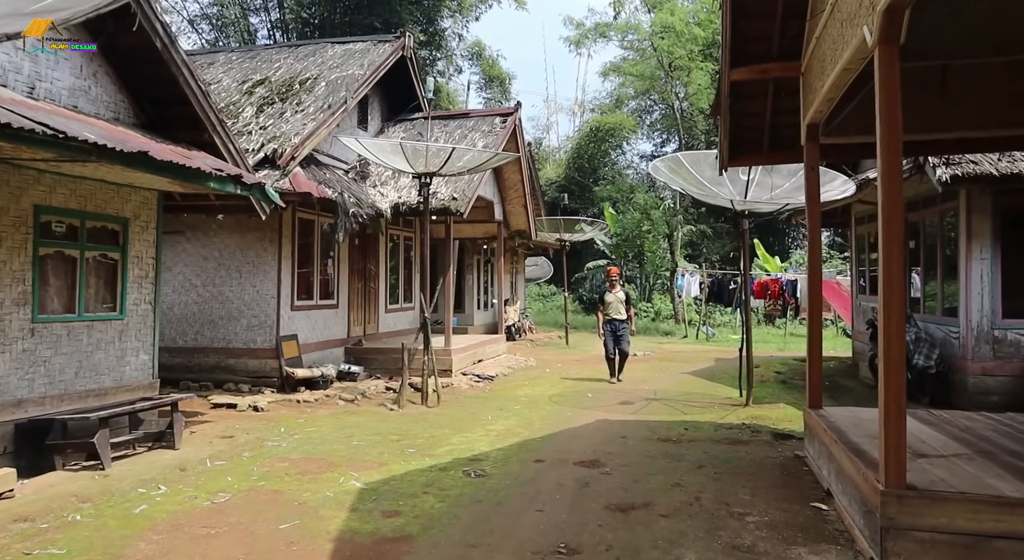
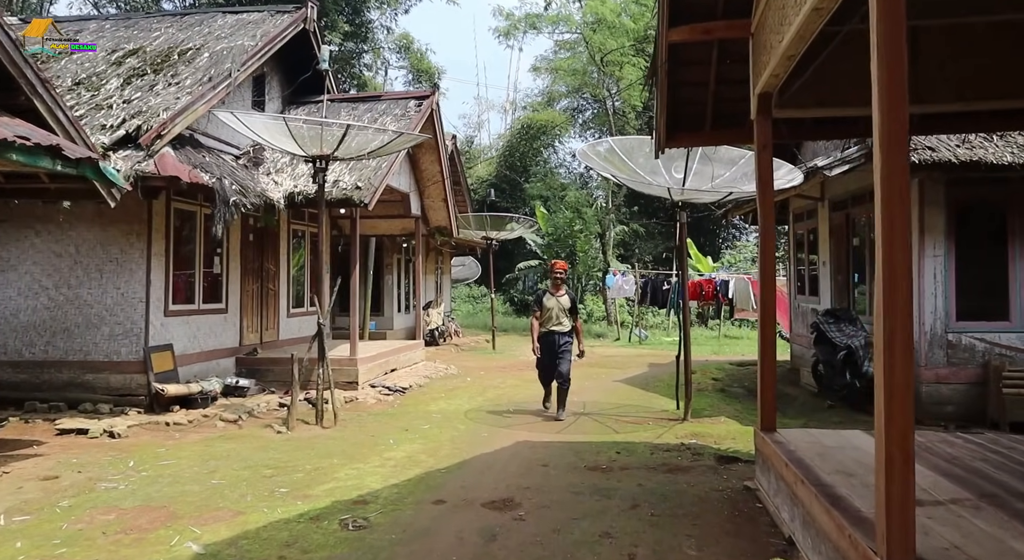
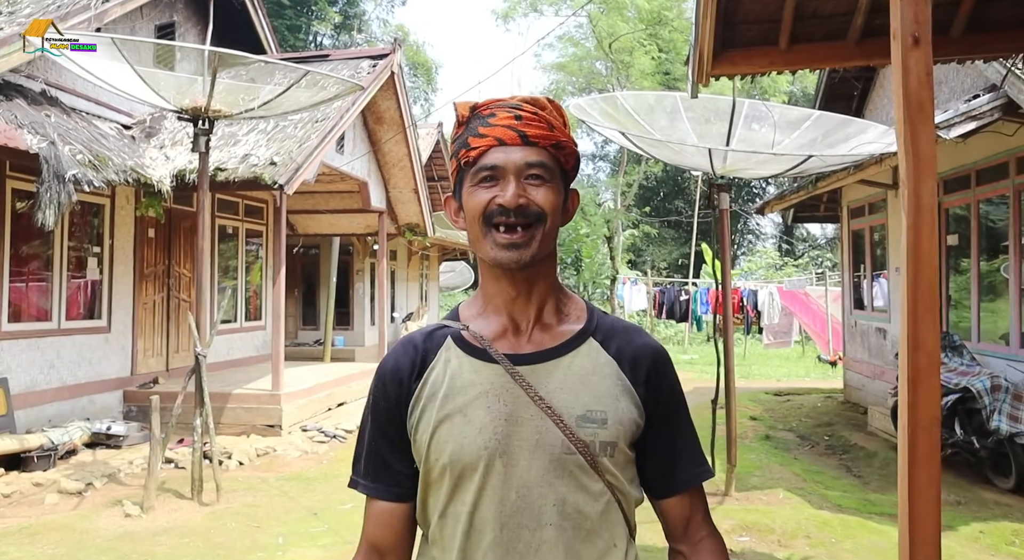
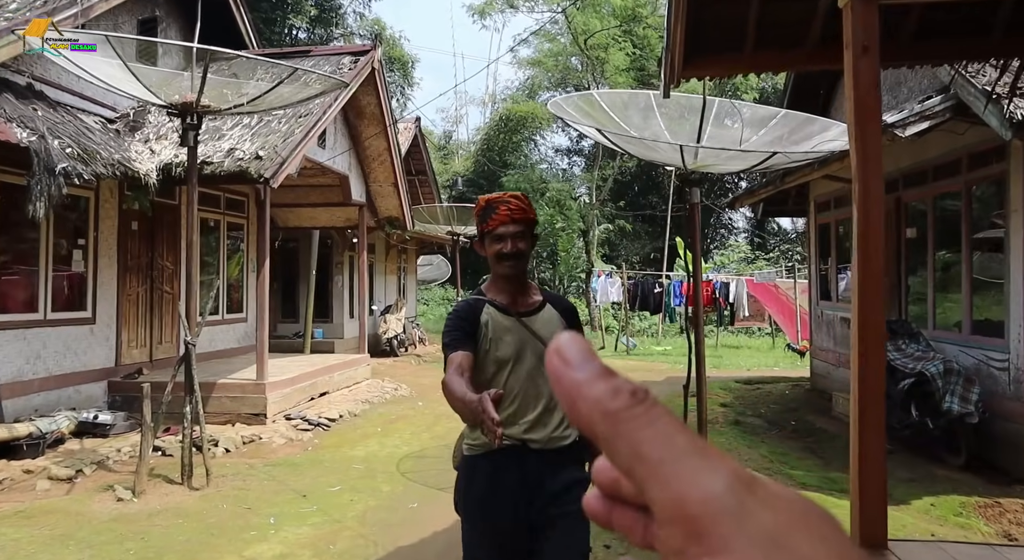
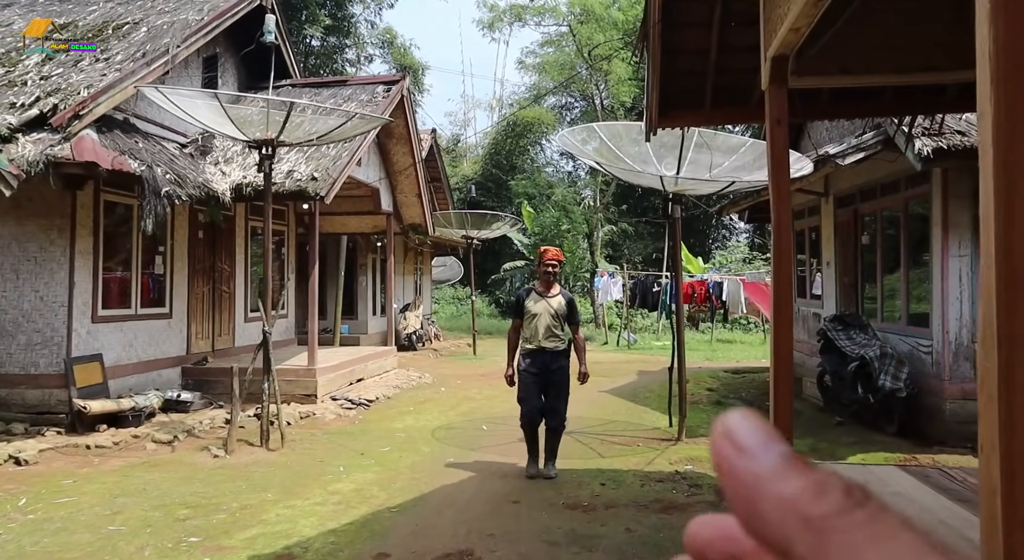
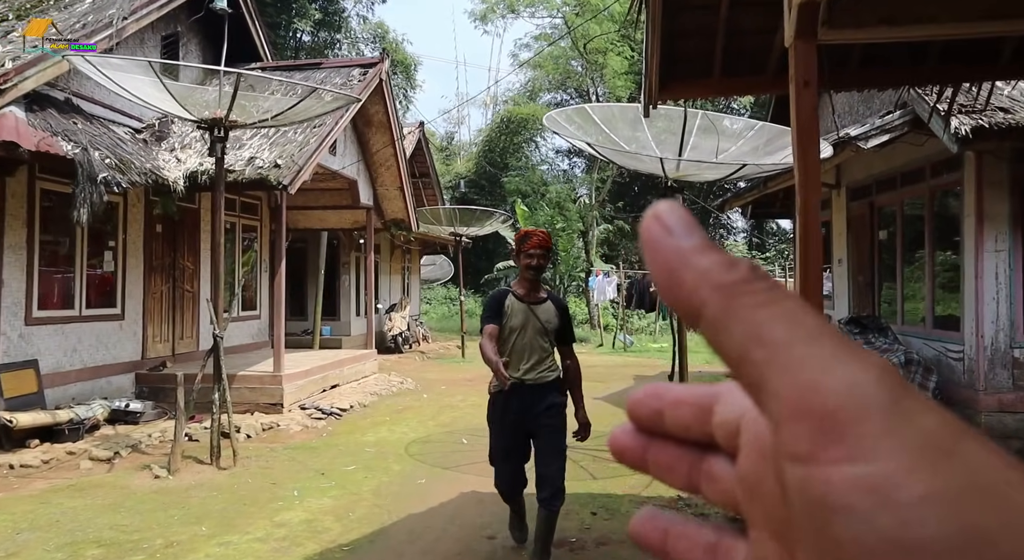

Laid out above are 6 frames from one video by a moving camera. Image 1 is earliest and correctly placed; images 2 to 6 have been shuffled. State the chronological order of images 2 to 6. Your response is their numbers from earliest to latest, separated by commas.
2, 5, 6, 4, 3
